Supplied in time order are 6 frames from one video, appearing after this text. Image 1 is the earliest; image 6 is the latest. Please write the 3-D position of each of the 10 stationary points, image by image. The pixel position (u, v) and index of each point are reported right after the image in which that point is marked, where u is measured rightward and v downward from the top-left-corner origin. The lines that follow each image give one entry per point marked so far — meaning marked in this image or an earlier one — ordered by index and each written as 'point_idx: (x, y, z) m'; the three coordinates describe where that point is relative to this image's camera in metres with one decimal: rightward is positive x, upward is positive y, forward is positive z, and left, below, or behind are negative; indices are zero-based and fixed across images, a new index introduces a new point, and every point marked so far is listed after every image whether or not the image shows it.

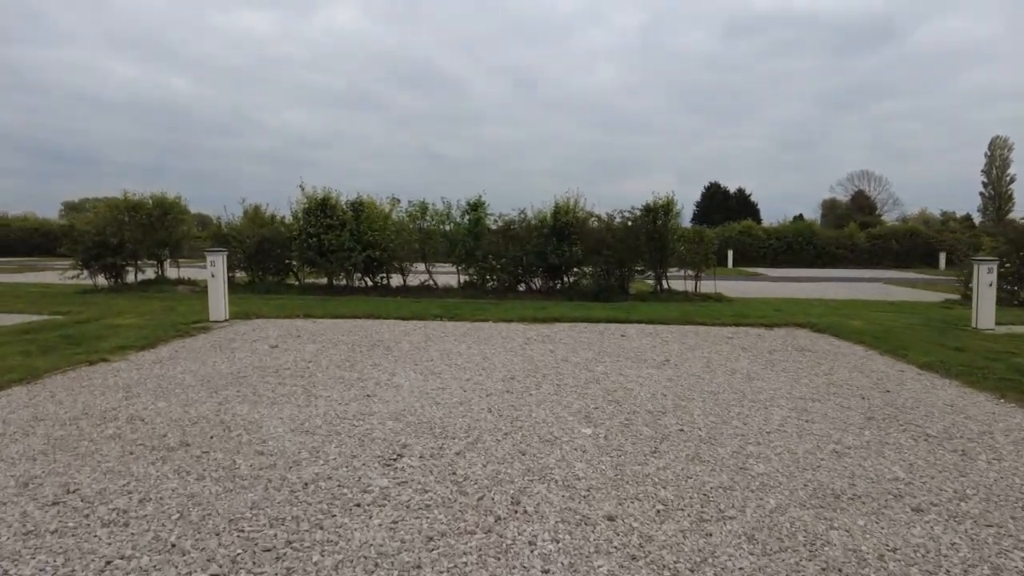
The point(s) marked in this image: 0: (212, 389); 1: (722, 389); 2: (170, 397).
0: (-3.4, -1.2, +7.4) m
1: (+2.5, -1.2, +7.9) m
2: (-3.7, -1.2, +7.1) m
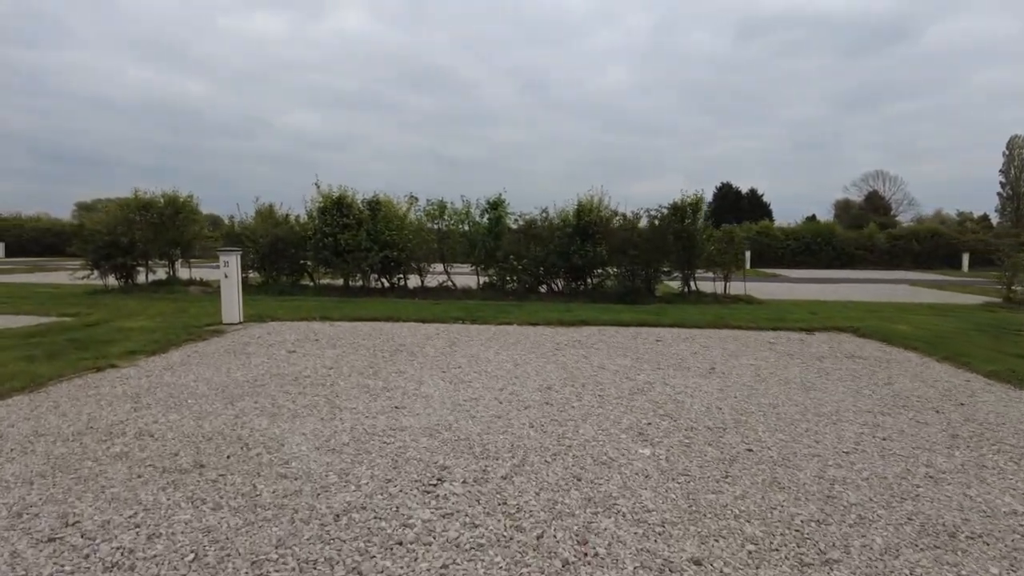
0: (-2.9, -1.2, +6.8) m
1: (+3.0, -1.2, +7.3) m
2: (-3.3, -1.2, +6.5) m
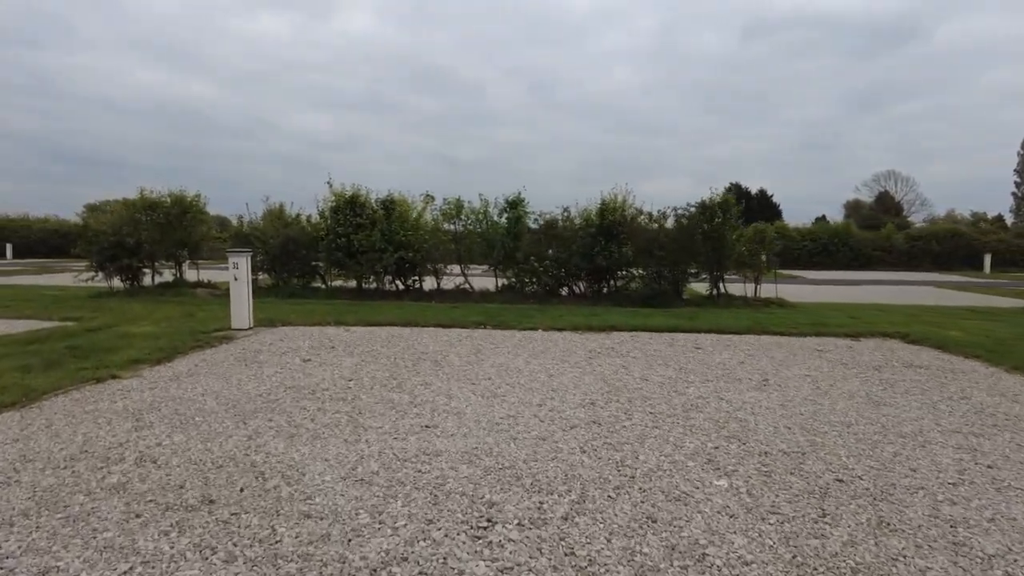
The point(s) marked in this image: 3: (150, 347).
0: (-2.5, -1.2, +6.1) m
1: (+3.4, -1.3, +6.5) m
2: (-2.9, -1.2, +5.8) m
3: (-5.2, -0.9, +9.5) m
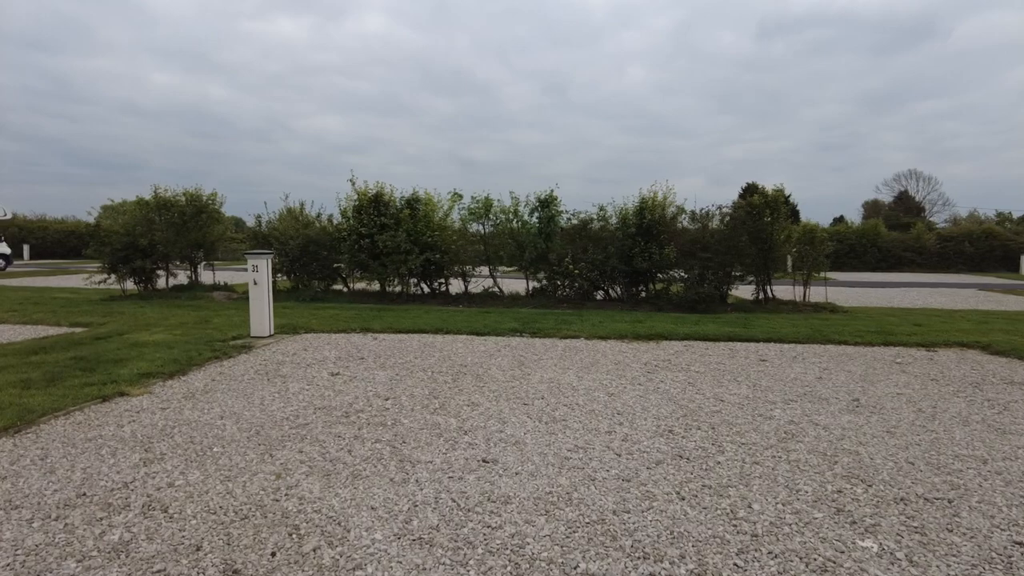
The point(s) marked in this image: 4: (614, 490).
0: (-2.0, -1.3, +5.2) m
1: (+4.0, -1.4, +5.5) m
2: (-2.3, -1.3, +4.9) m
3: (-4.6, -0.9, +8.7) m
4: (+0.7, -1.4, +4.5) m
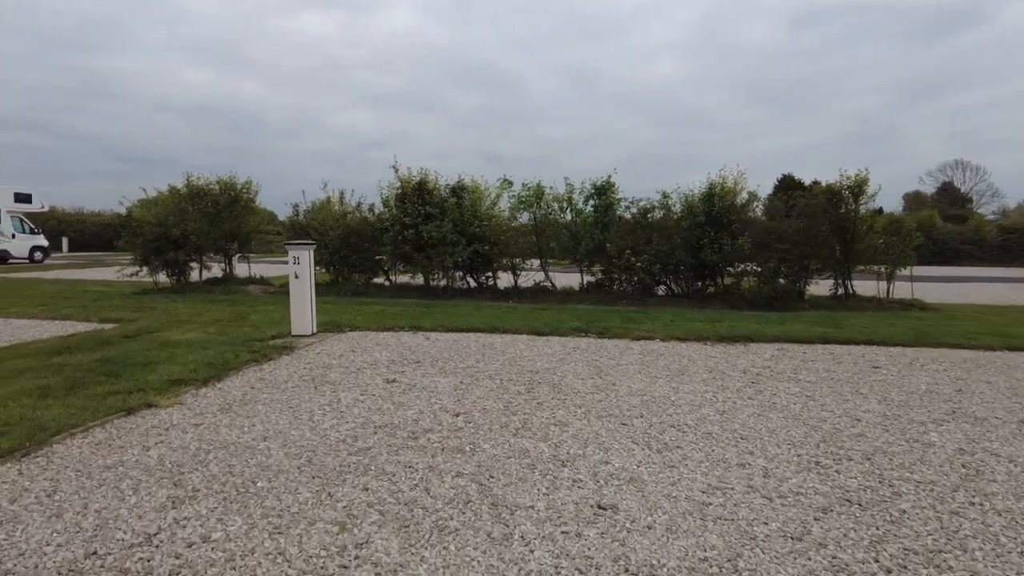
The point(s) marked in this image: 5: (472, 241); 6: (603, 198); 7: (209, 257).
0: (-1.2, -1.3, +4.2) m
1: (+4.7, -1.4, +4.2) m
2: (-1.5, -1.3, +3.9) m
3: (-3.7, -0.9, +7.7) m
4: (+1.4, -1.4, +3.4) m
5: (-0.9, +1.0, +14.5) m
6: (+2.0, +2.0, +14.2) m
7: (-7.5, +0.8, +16.4) m
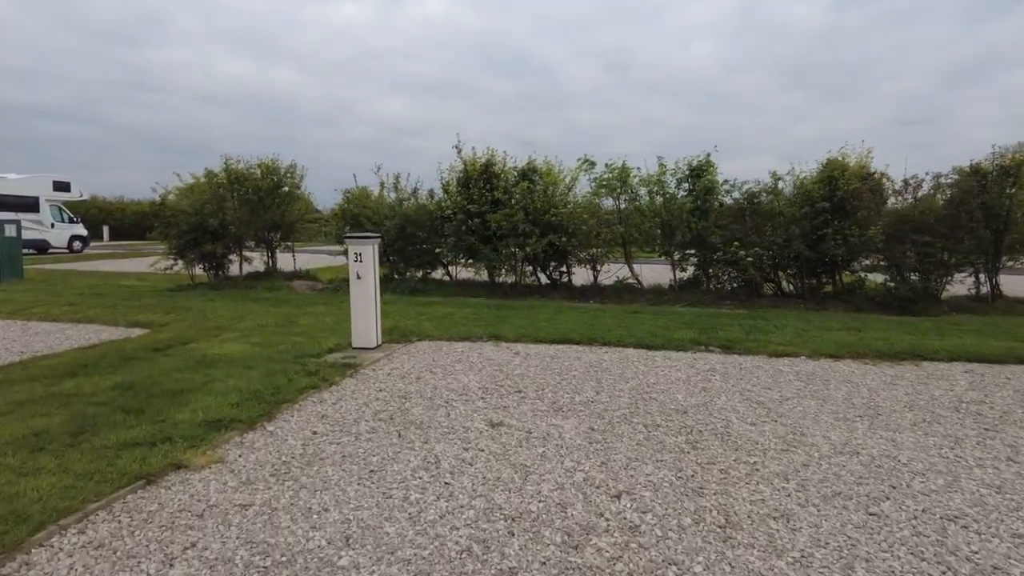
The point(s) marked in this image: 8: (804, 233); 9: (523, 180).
0: (-0.2, -1.4, +2.4) m
1: (+5.8, -1.5, +2.2) m
2: (-0.5, -1.4, +2.1) m
3: (-2.5, -0.9, +6.0) m
4: (+2.4, -1.5, +1.5) m
5: (+0.7, +1.1, +12.7) m
6: (+3.5, +2.0, +12.2) m
7: (-5.9, +0.9, +14.8) m
8: (+5.2, +1.0, +11.6) m
9: (+0.2, +2.1, +13.0) m
